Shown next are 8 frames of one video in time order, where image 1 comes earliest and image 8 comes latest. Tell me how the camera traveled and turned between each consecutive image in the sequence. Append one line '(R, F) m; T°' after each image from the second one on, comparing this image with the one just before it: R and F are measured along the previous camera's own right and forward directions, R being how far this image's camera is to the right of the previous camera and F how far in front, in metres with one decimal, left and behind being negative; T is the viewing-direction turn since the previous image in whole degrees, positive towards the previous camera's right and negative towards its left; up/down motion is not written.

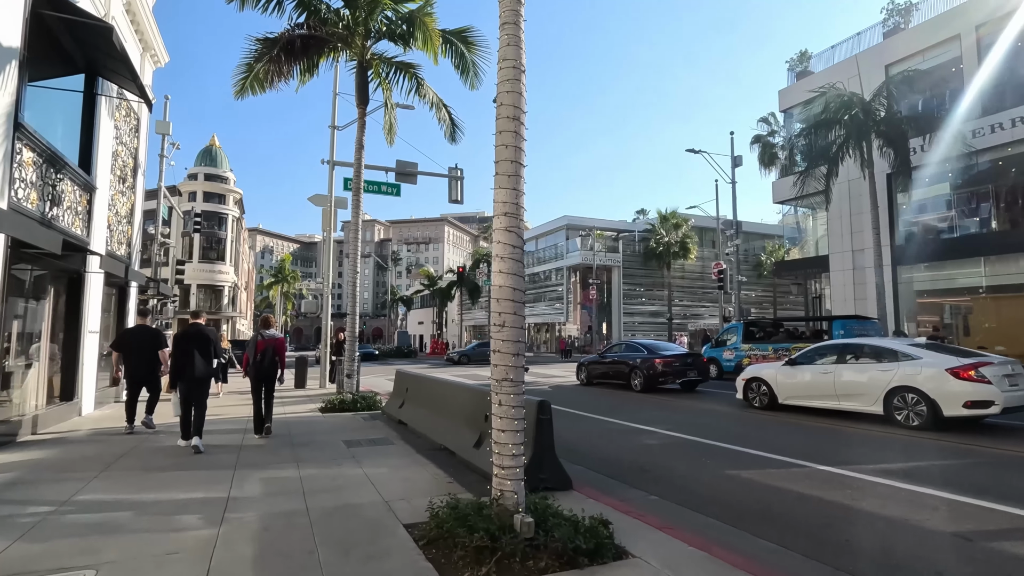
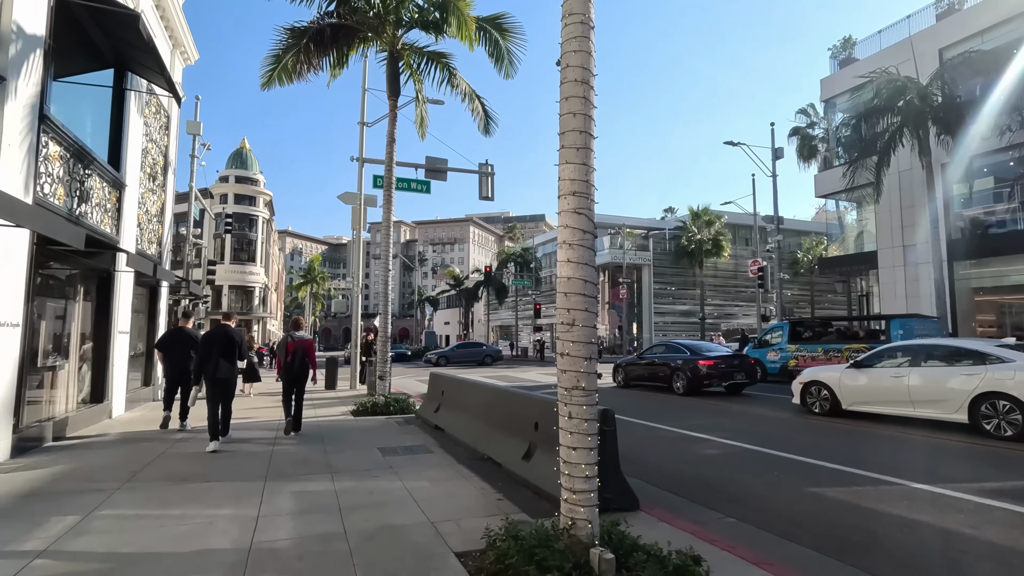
(-0.3, +0.6) m; -3°
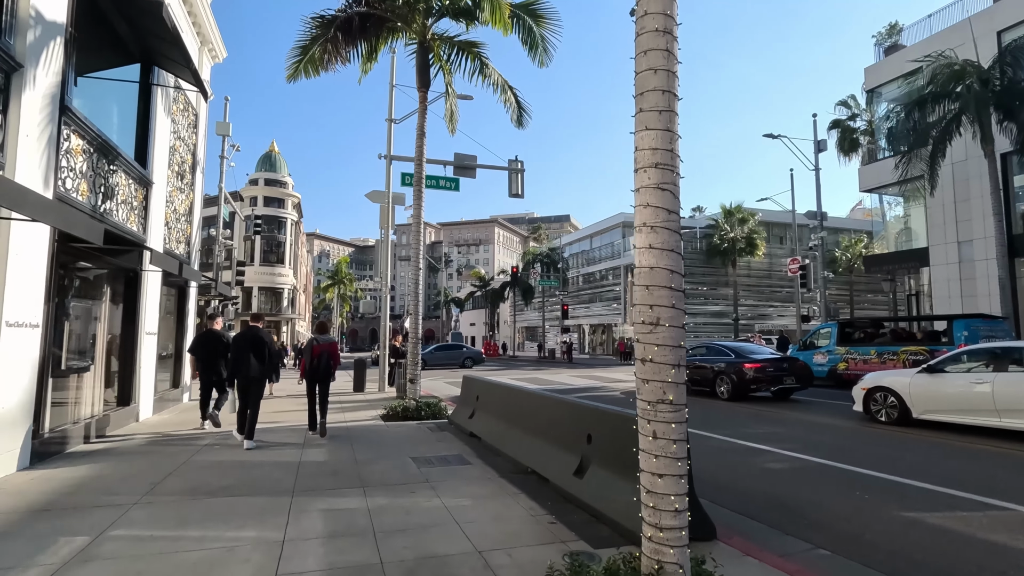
(-0.2, +0.6) m; -3°
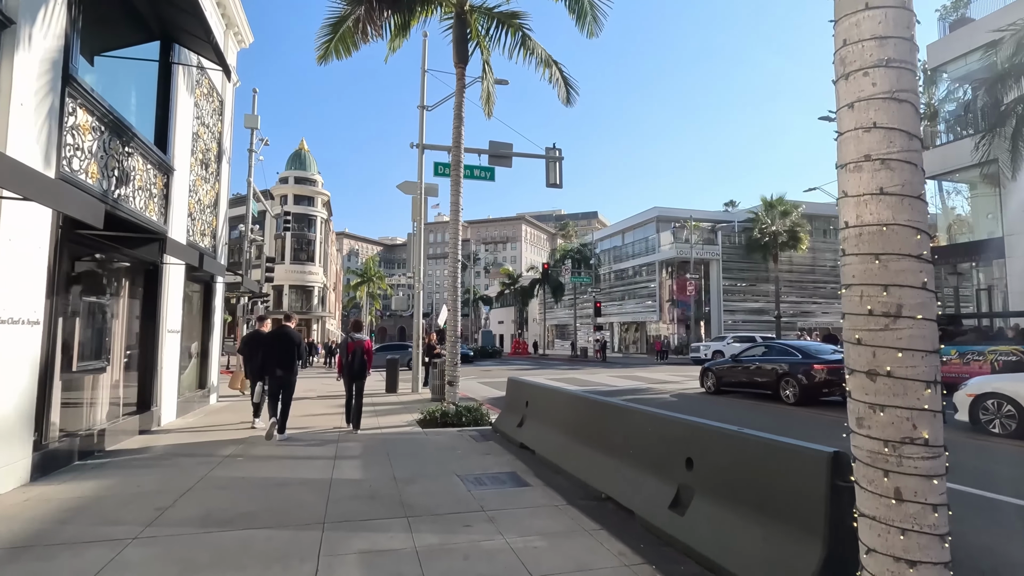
(-0.4, +1.0) m; -3°
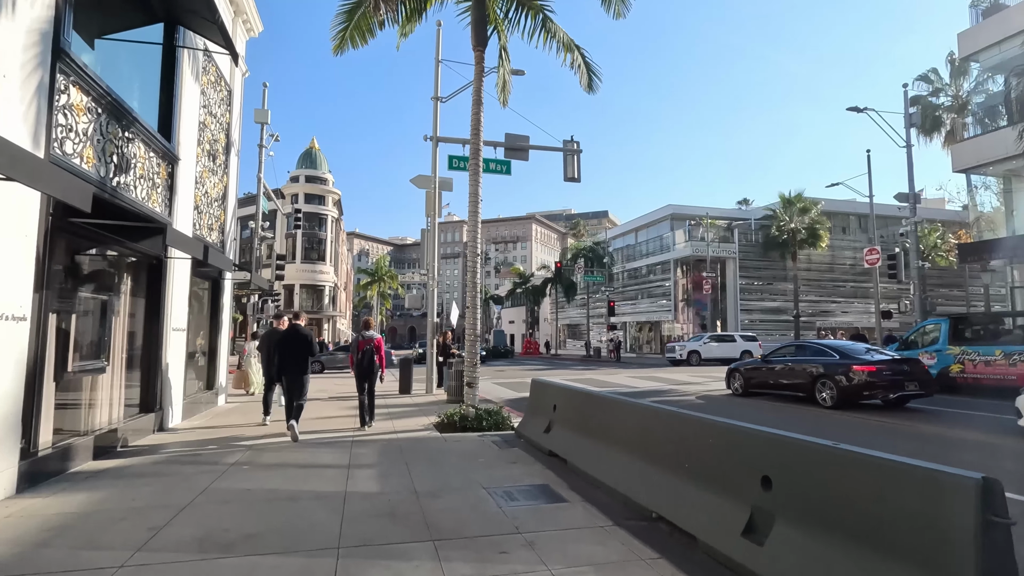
(-0.2, +0.6) m; -1°
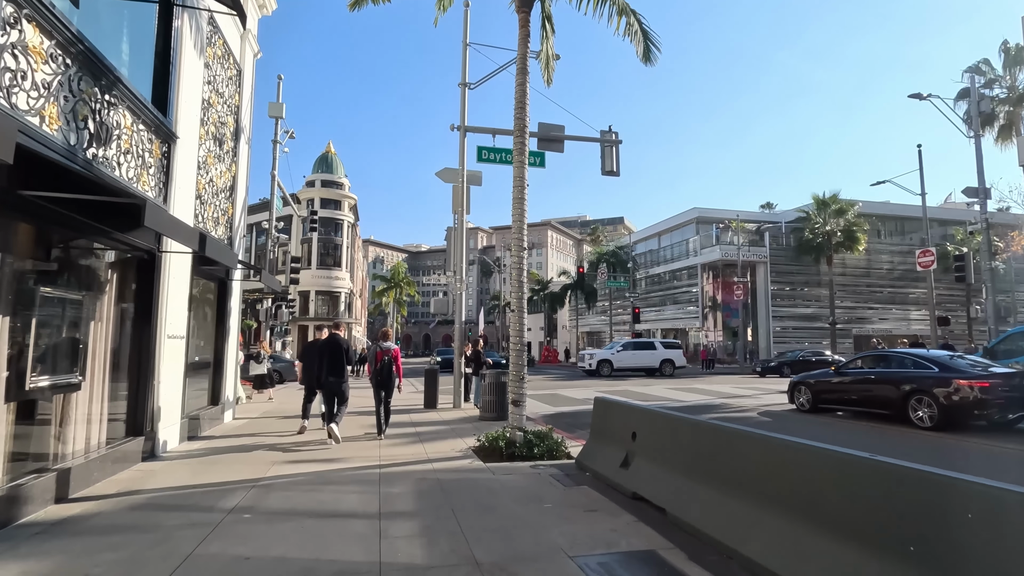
(-0.6, +1.4) m; -1°
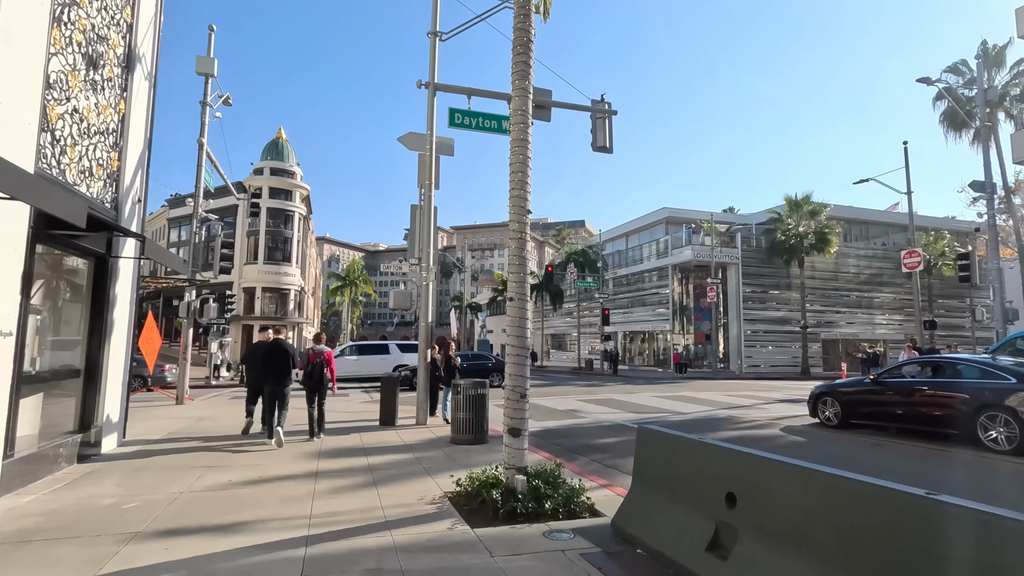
(-0.4, +2.4) m; +4°
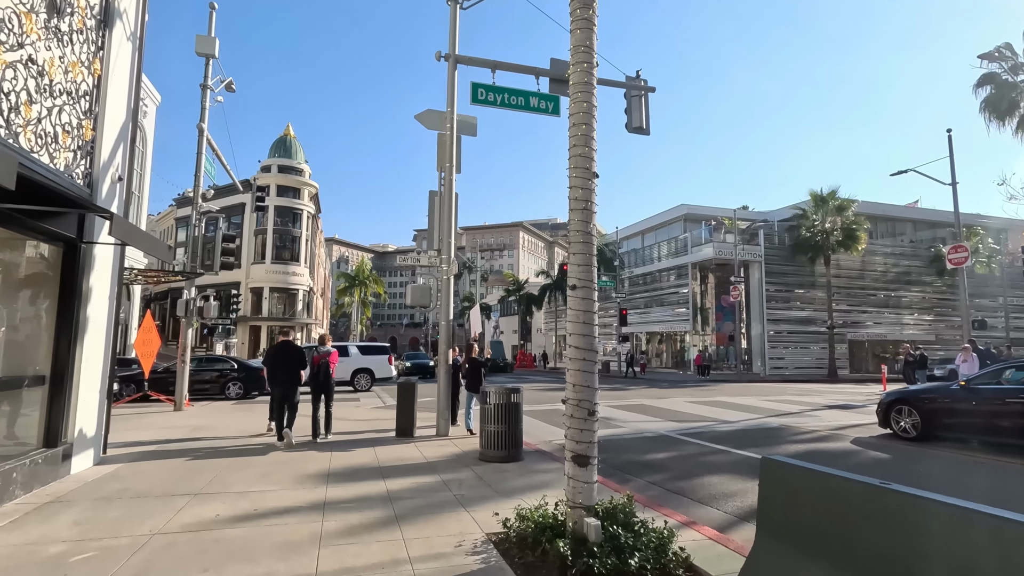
(-0.4, +1.3) m; -1°
